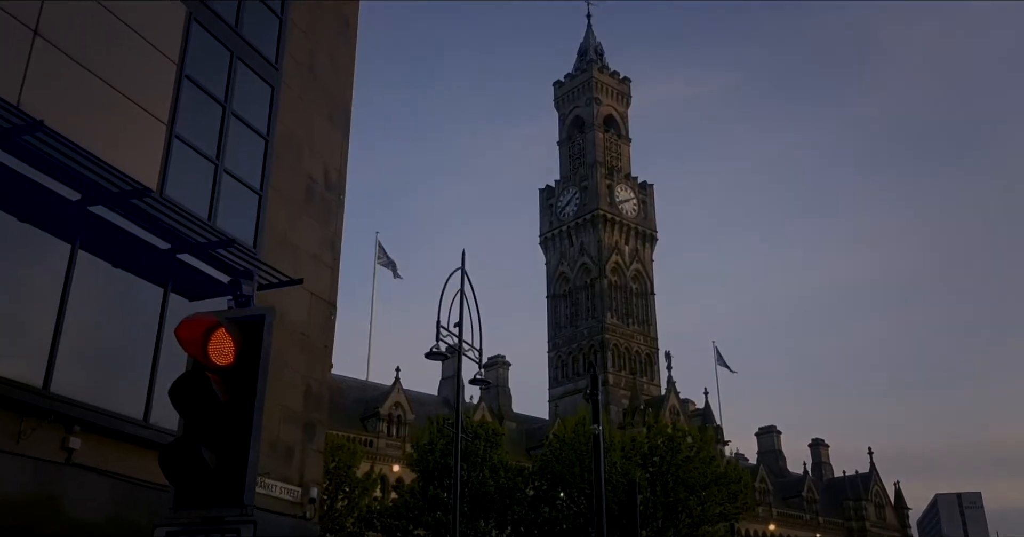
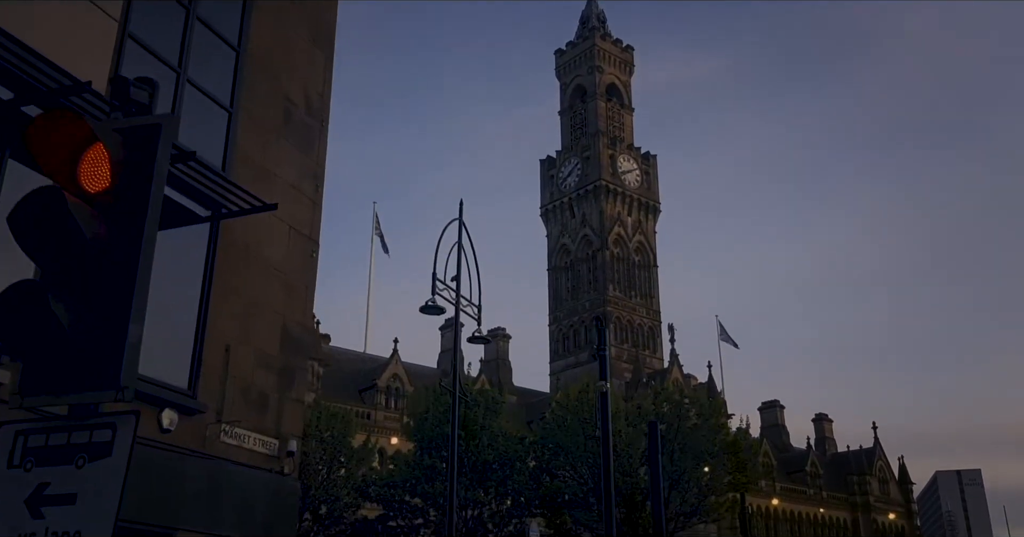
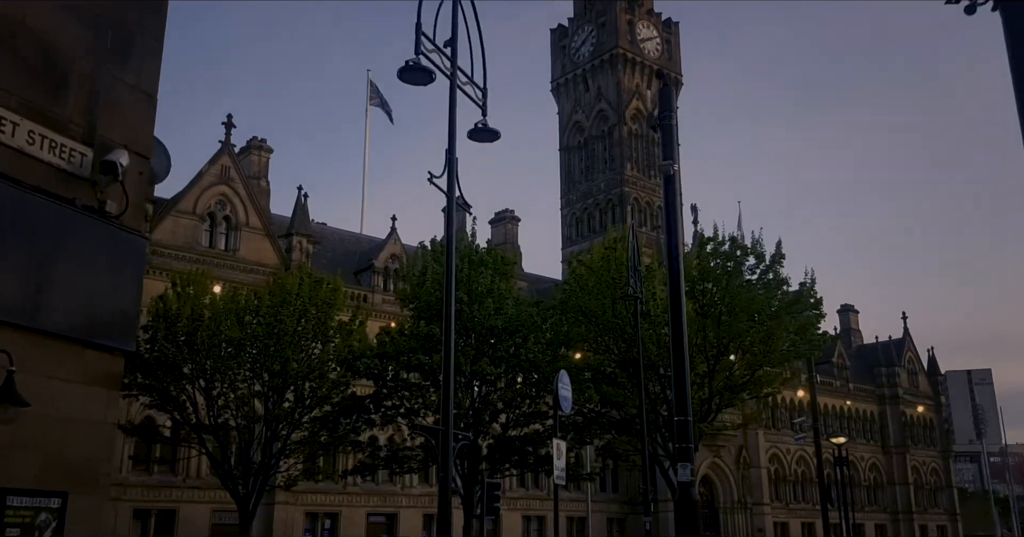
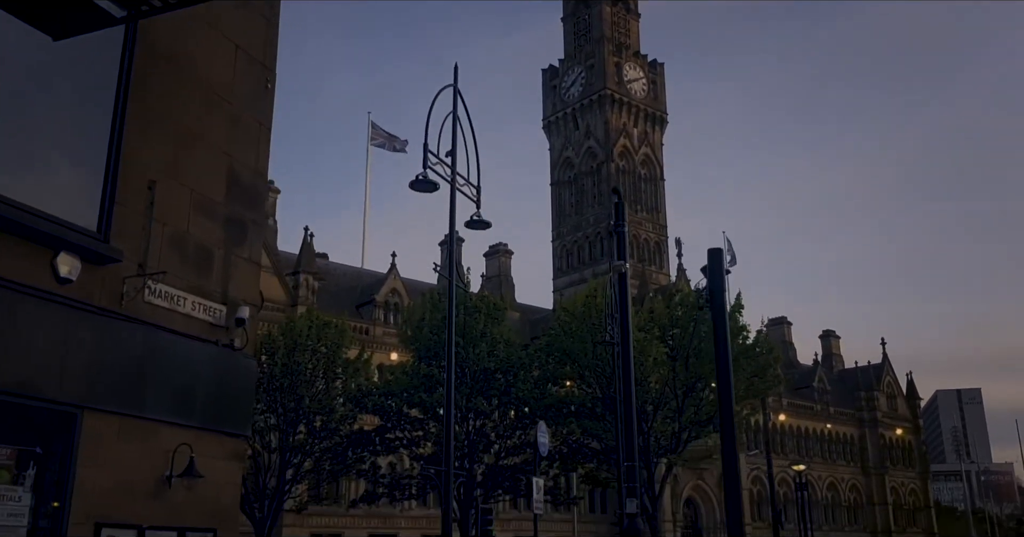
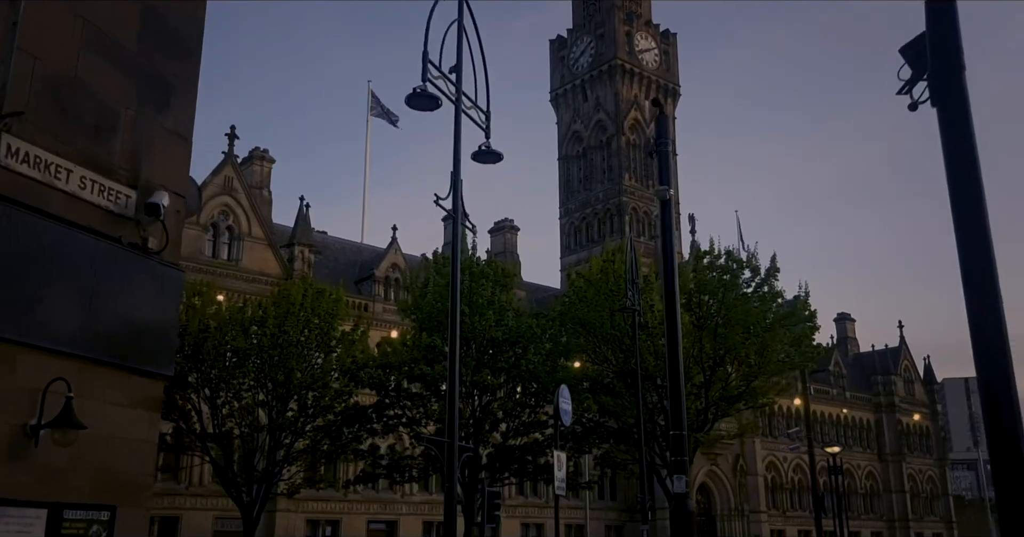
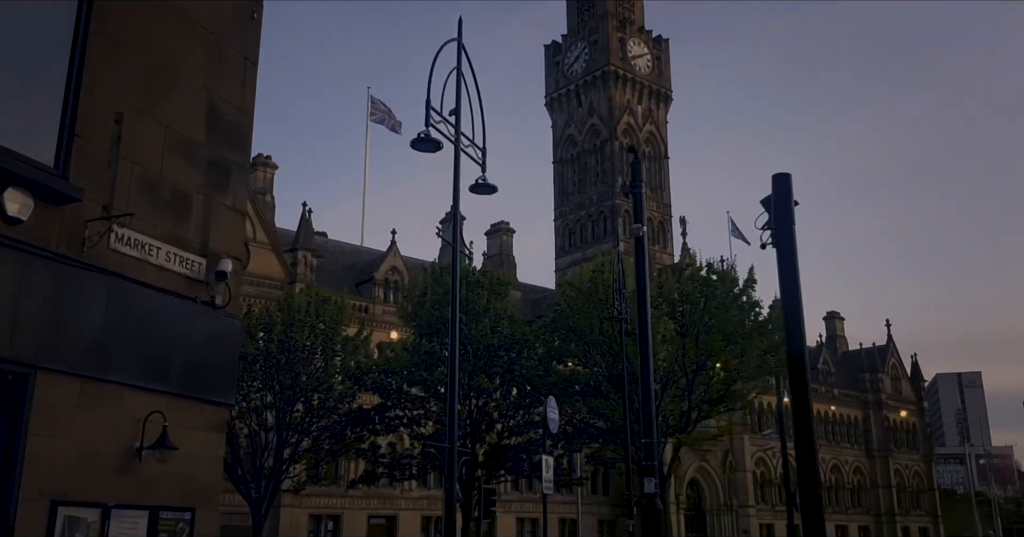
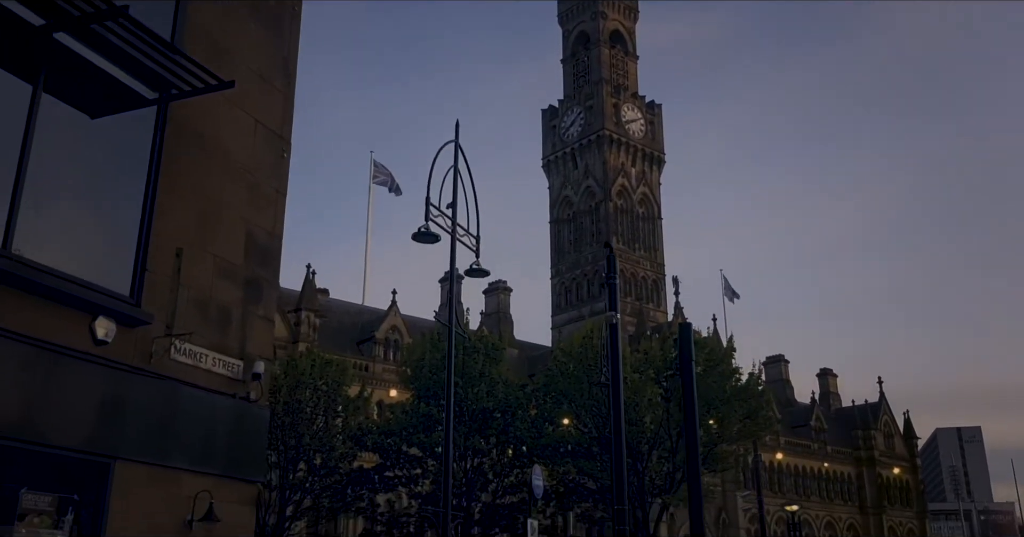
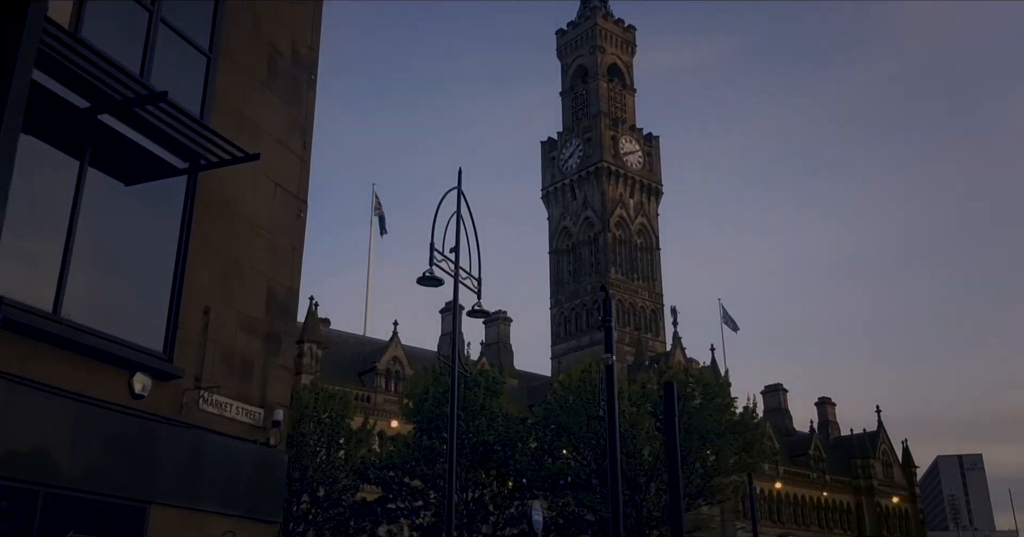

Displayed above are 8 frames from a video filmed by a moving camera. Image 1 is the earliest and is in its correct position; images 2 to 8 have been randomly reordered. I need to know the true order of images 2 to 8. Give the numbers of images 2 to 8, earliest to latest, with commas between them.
2, 8, 7, 4, 6, 5, 3
